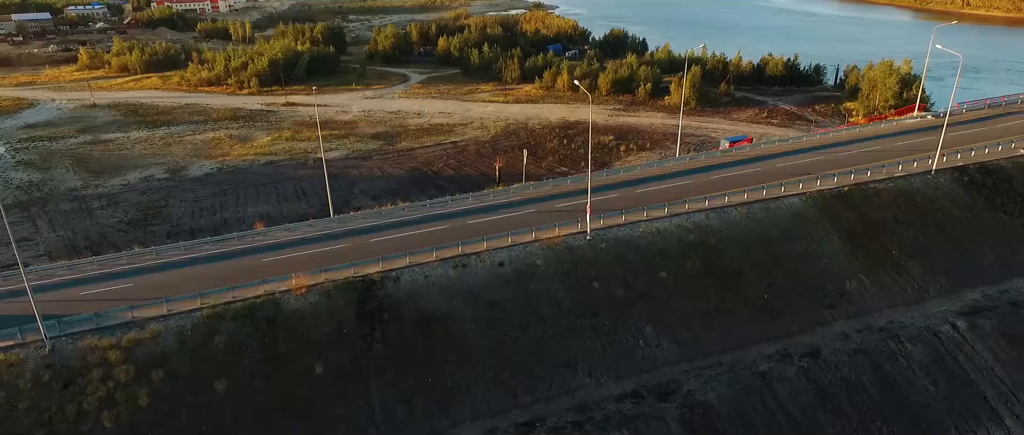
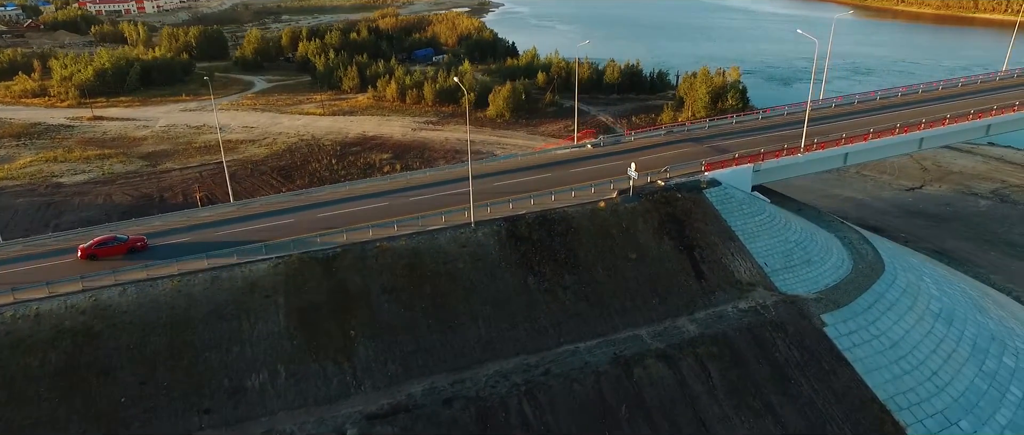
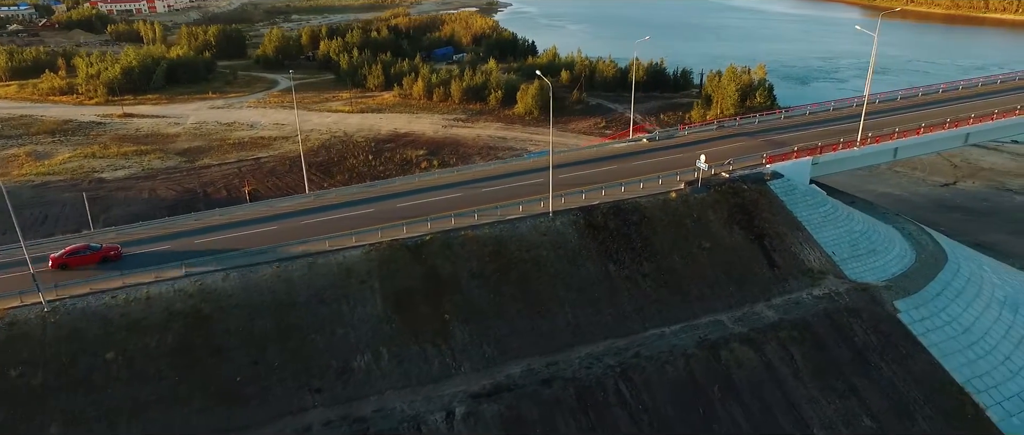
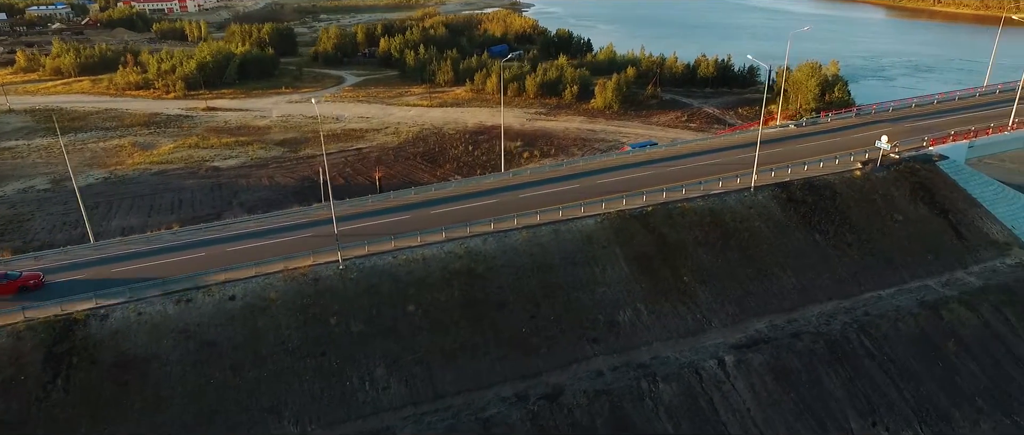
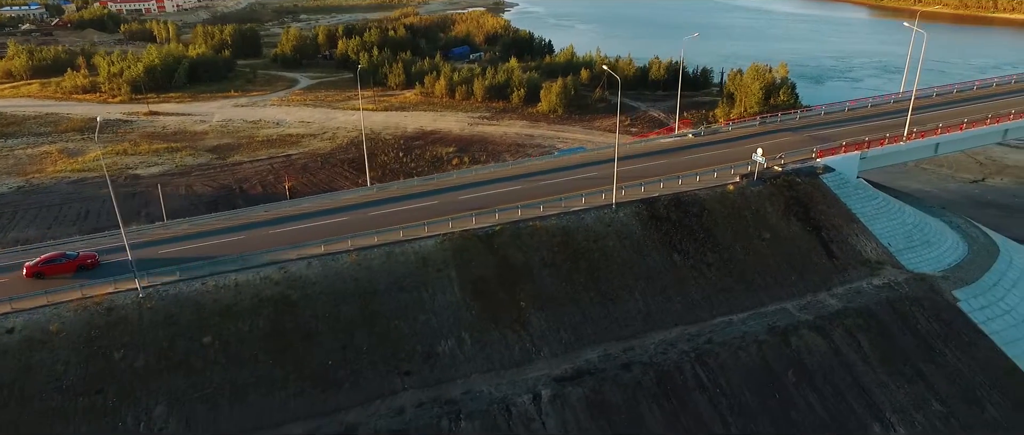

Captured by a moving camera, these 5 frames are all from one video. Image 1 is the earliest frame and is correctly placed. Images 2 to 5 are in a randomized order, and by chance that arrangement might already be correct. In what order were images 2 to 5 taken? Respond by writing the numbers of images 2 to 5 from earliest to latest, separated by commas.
4, 5, 3, 2
